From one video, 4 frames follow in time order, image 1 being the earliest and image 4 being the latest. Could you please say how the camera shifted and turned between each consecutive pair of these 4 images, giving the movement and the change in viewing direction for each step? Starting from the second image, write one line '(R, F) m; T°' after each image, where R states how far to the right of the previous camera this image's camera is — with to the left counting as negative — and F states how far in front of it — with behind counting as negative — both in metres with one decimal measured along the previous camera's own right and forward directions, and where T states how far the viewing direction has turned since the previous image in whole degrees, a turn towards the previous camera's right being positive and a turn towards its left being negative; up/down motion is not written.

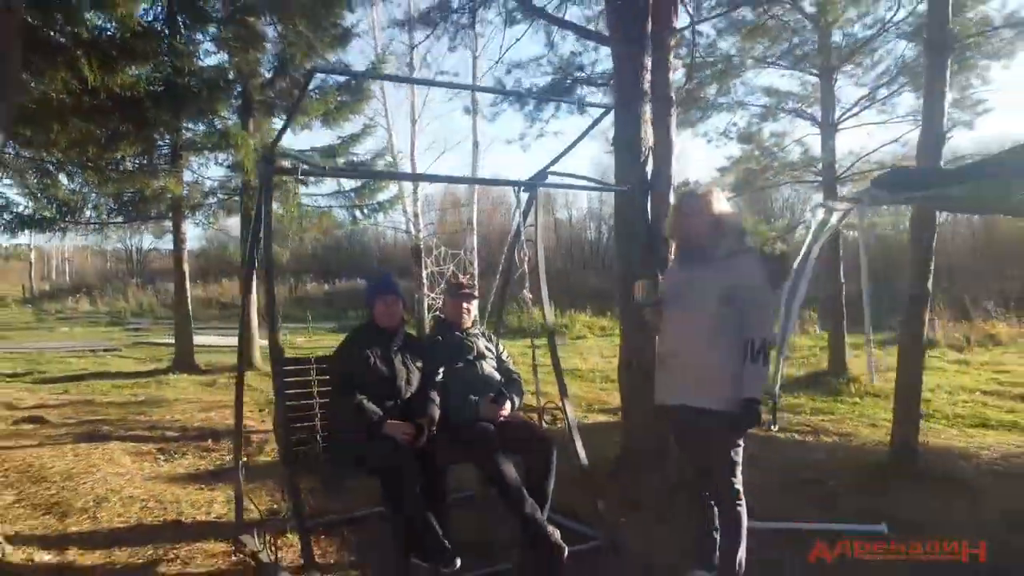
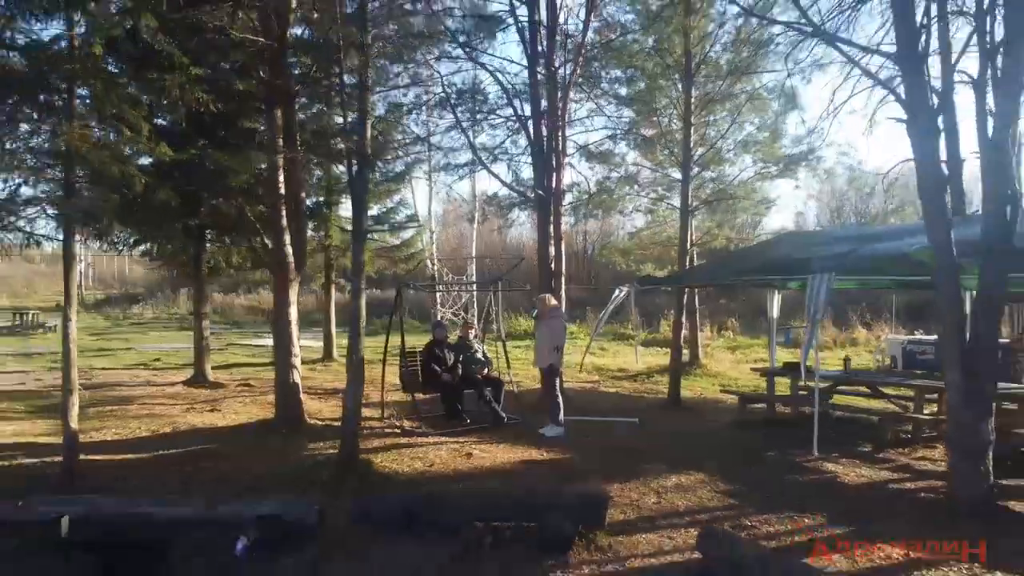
(+0.2, -6.2) m; 0°
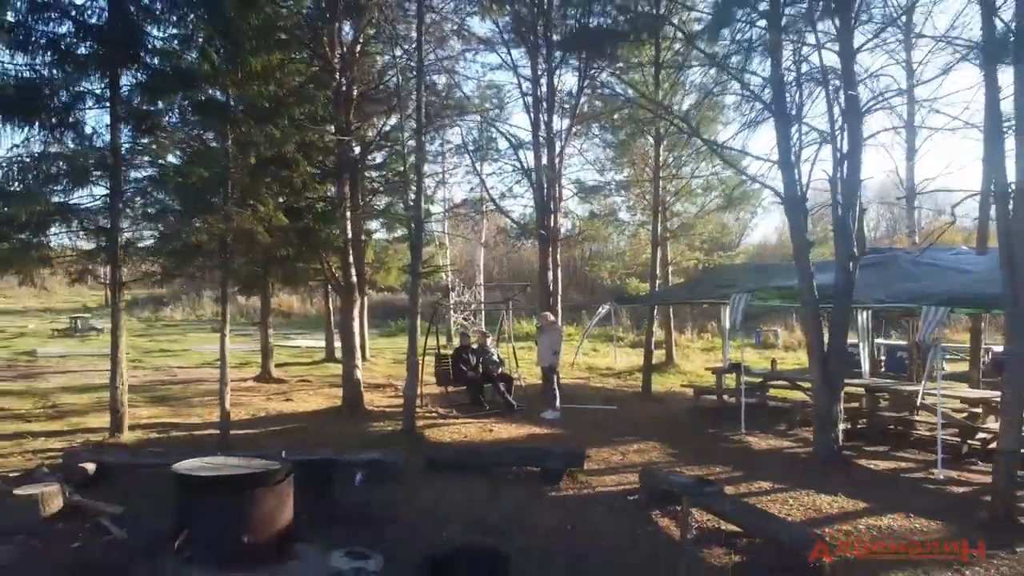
(-0.1, -3.2) m; 0°
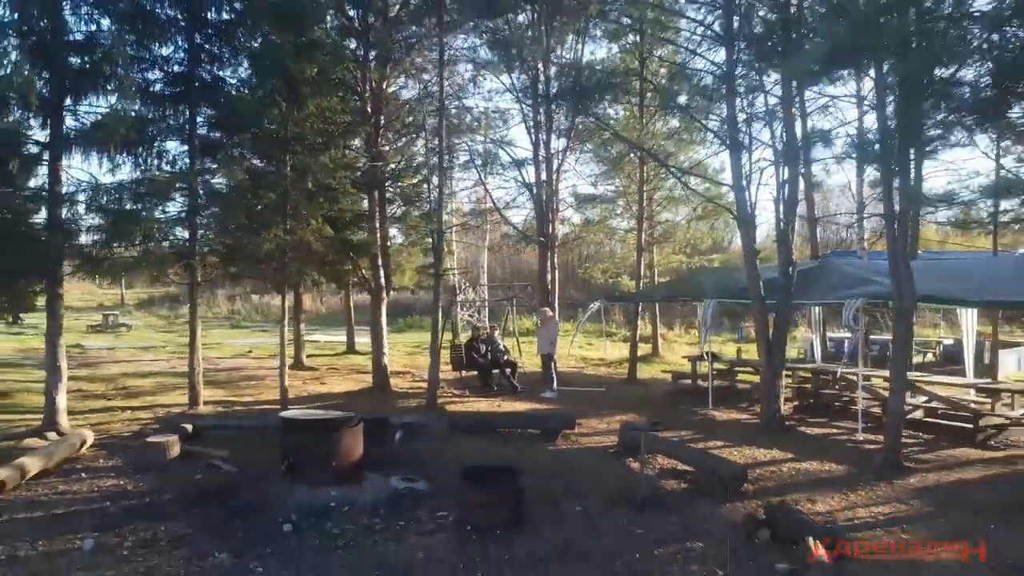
(-0.1, -2.2) m; 0°
